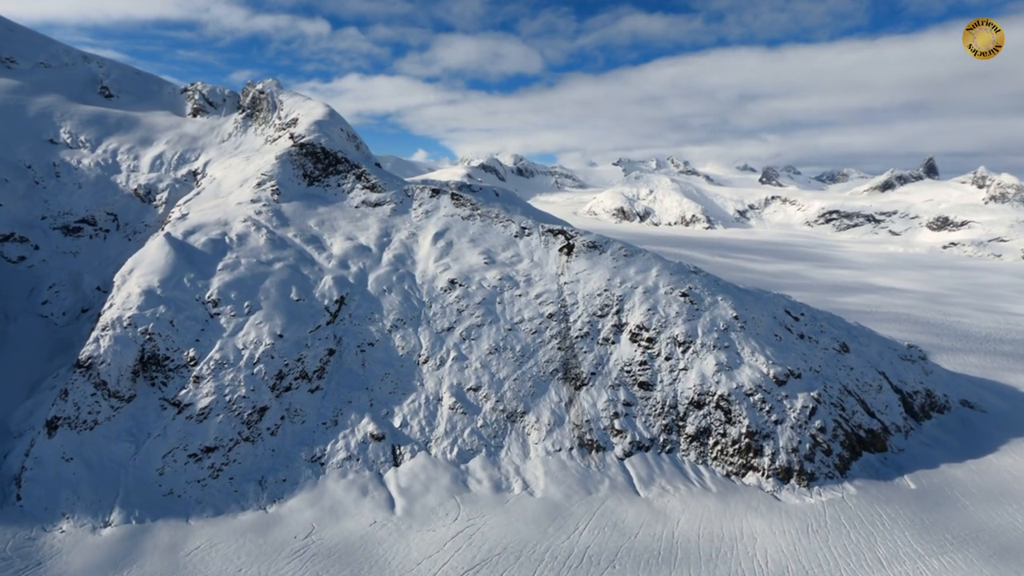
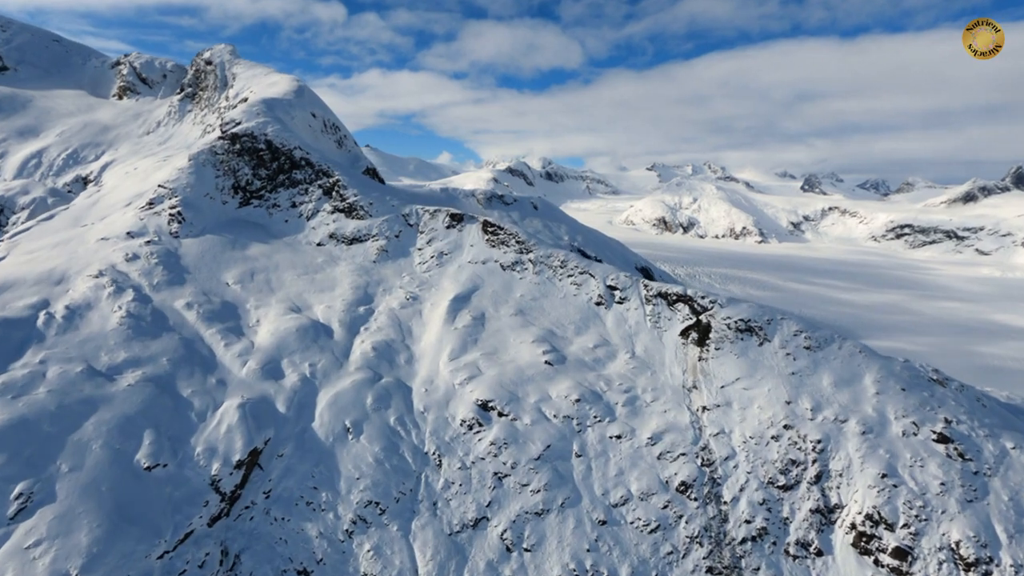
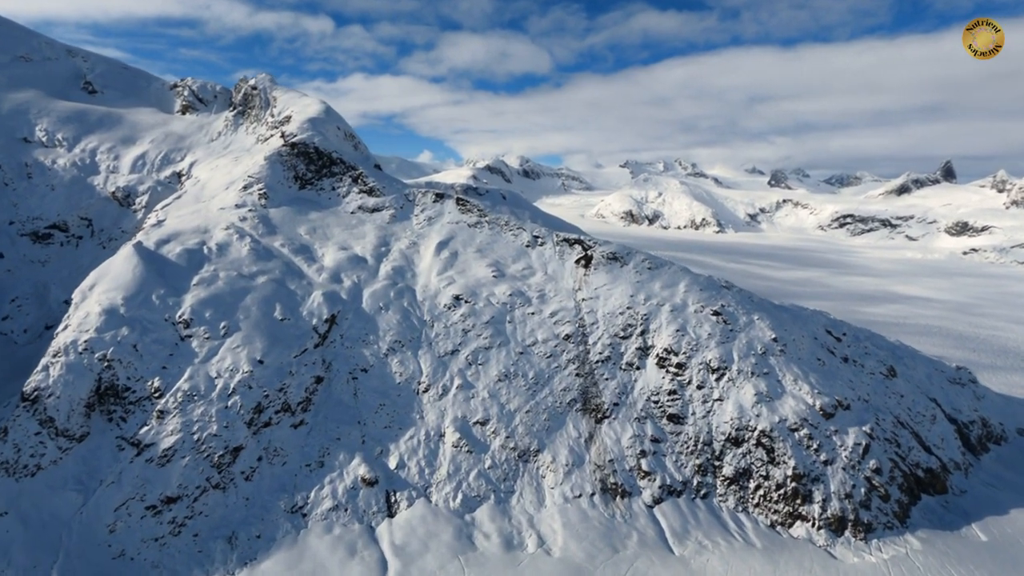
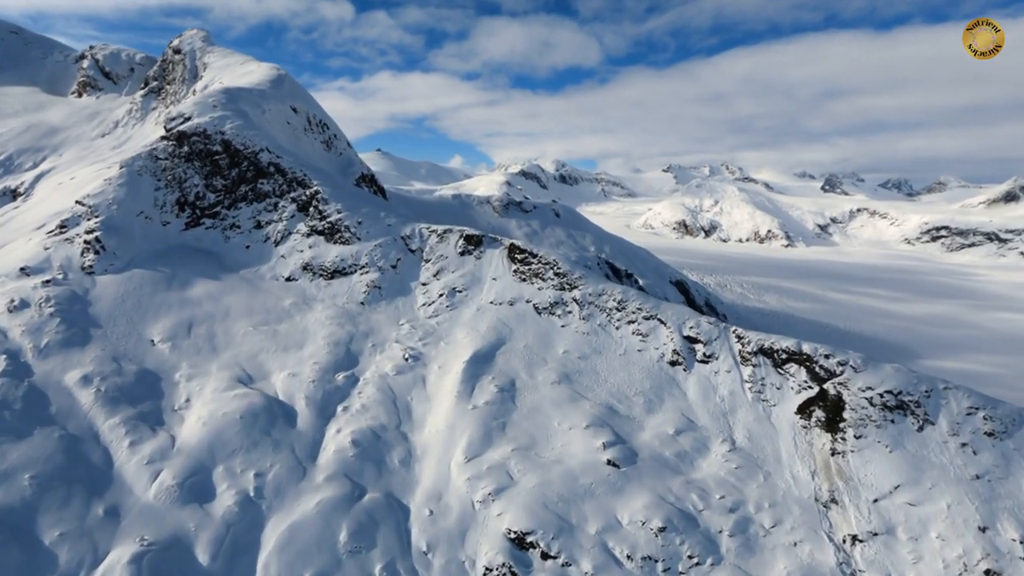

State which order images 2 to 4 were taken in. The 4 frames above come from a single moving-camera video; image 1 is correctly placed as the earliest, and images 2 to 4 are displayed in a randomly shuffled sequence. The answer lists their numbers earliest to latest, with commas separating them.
3, 2, 4
